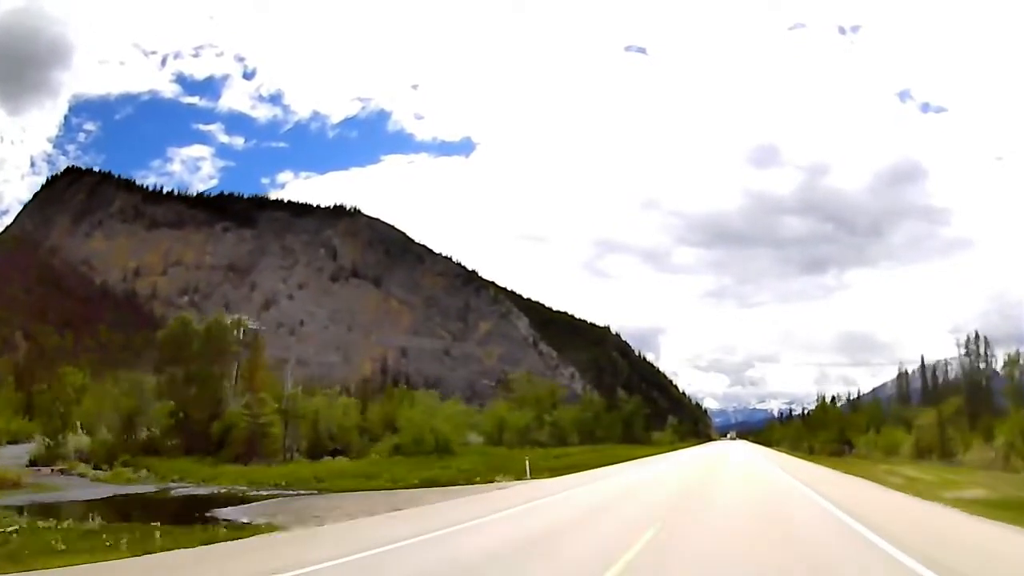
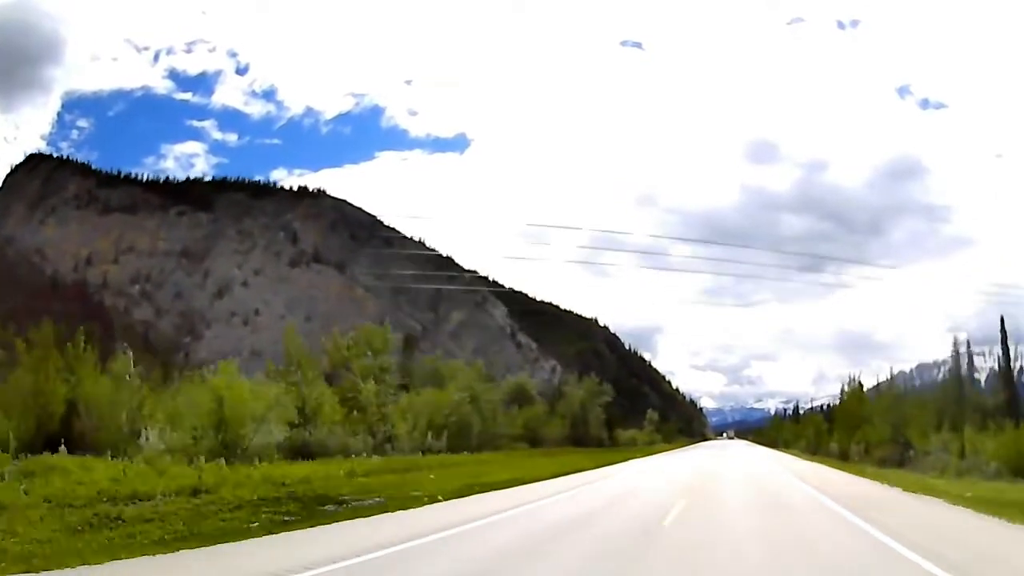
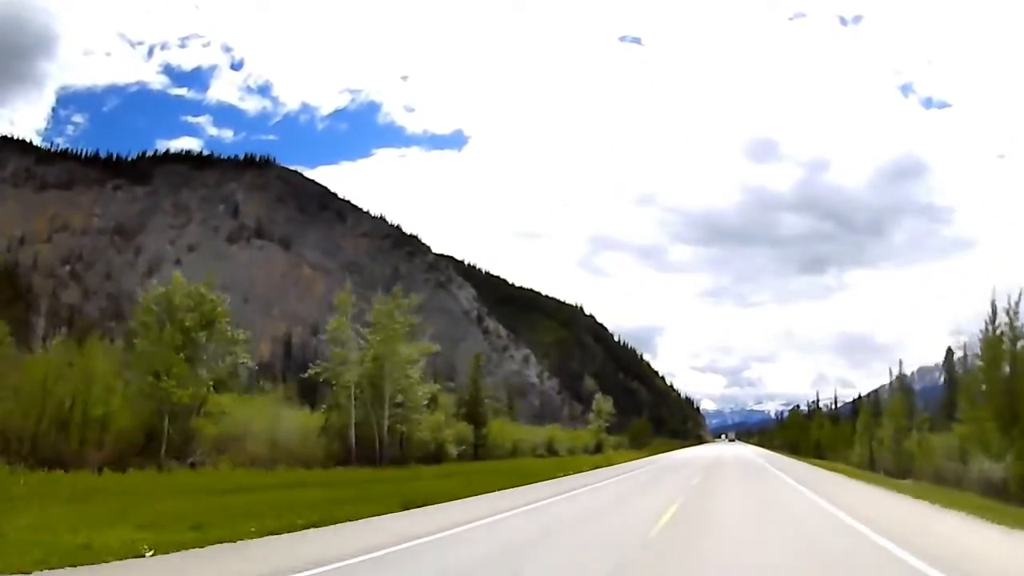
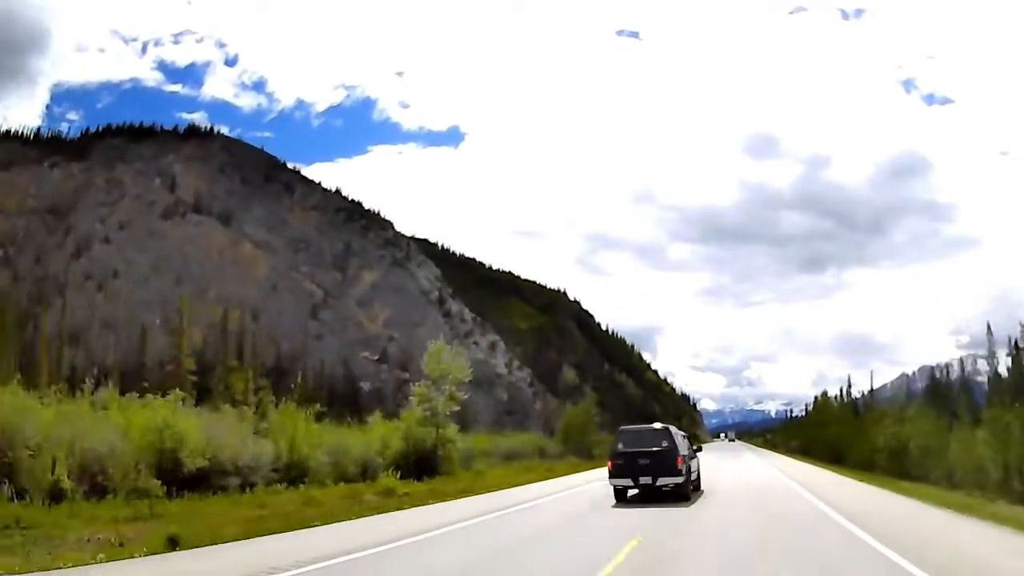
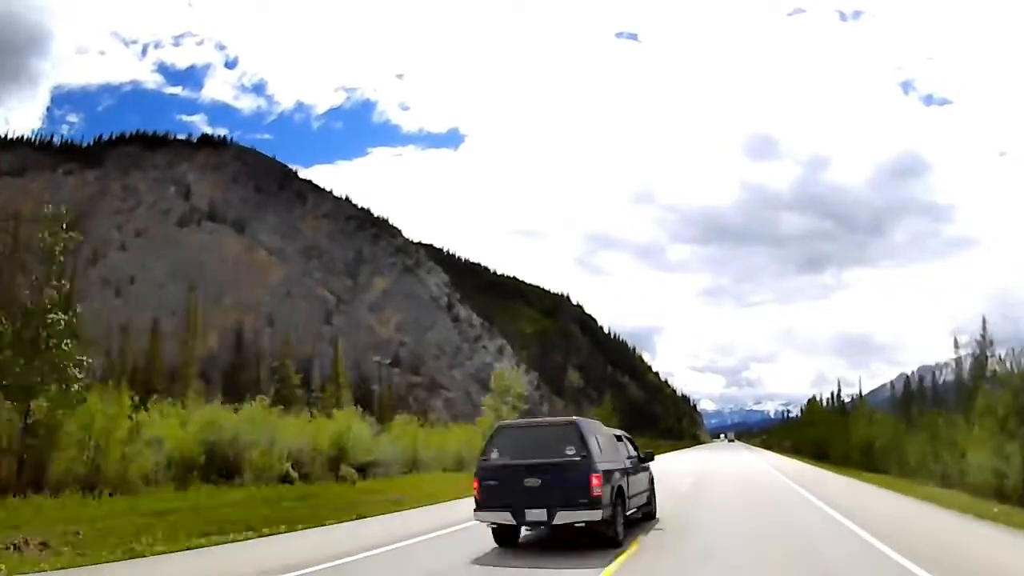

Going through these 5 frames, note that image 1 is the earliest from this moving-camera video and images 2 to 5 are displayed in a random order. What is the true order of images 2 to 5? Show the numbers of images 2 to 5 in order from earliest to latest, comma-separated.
2, 3, 5, 4
